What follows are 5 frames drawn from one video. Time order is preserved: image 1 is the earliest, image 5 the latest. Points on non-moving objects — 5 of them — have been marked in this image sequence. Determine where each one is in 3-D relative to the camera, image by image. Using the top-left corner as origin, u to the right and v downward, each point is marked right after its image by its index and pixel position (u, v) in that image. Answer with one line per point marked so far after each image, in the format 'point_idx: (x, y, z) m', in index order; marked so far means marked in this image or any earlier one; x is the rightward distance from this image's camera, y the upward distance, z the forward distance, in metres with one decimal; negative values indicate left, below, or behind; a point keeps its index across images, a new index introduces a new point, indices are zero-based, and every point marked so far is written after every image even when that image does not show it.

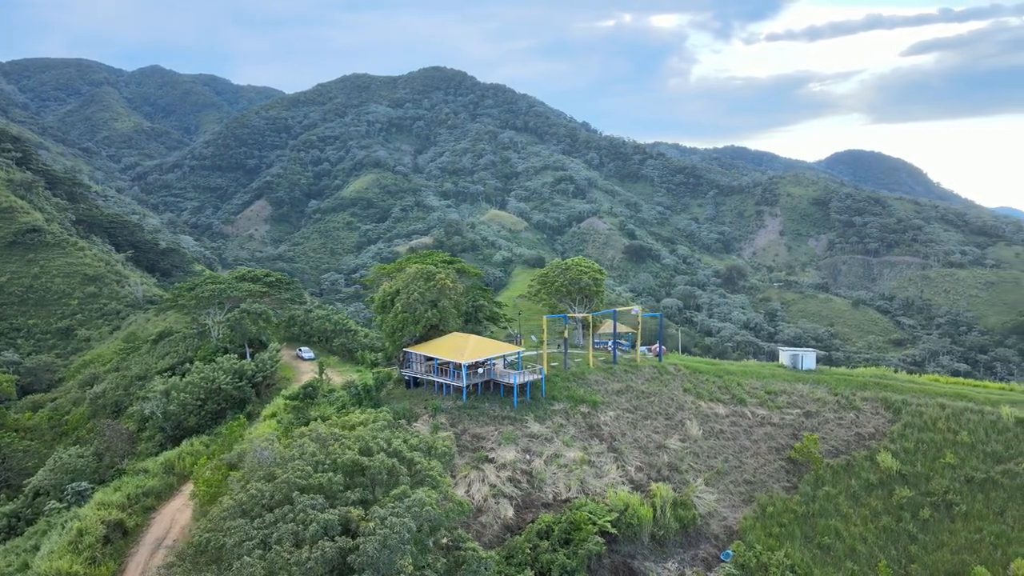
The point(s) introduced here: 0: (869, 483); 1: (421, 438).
0: (+12.1, -6.6, +19.7) m
1: (-1.9, -3.4, +13.1) m
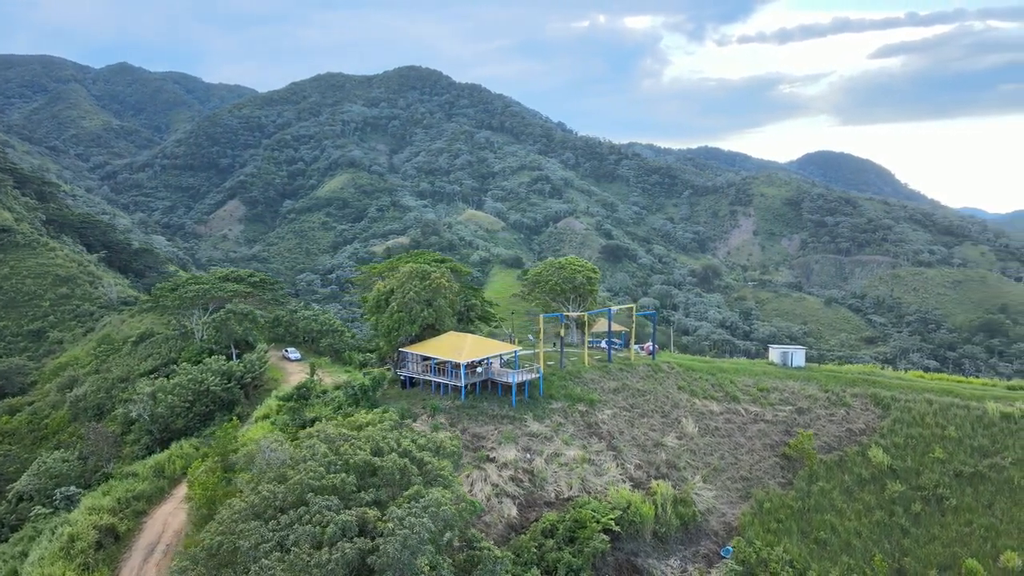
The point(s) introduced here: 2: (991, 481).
0: (+12.0, -6.5, +20.0) m
1: (-1.8, -3.3, +13.0) m
2: (+16.1, -6.5, +19.6) m
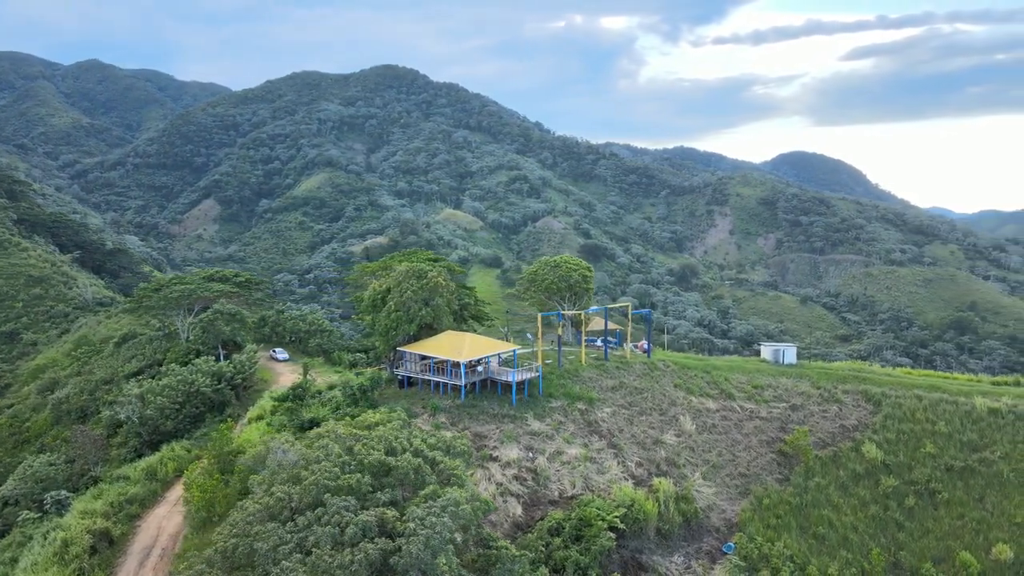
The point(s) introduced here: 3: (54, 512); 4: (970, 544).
0: (+11.9, -6.4, +20.2) m
1: (-1.7, -3.3, +12.9) m
2: (+16.1, -6.4, +20.0) m
3: (-15.2, -7.4, +19.3) m
4: (+14.0, -7.8, +17.8) m
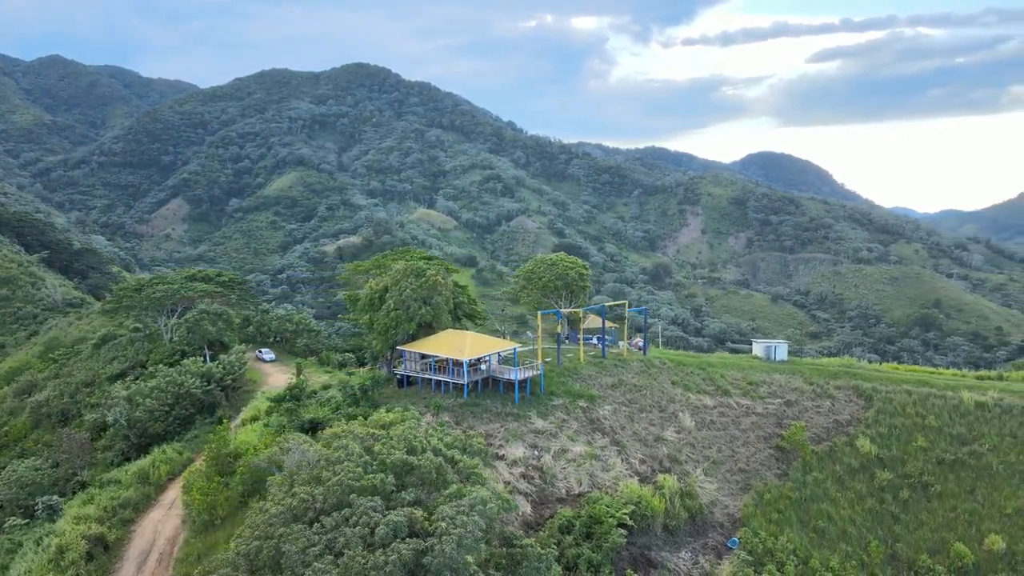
0: (+12.0, -6.3, +20.5) m
1: (-1.4, -3.2, +12.8) m
2: (+16.1, -6.3, +20.4) m
3: (-15.2, -7.4, +18.9) m
4: (+14.1, -7.7, +18.1) m
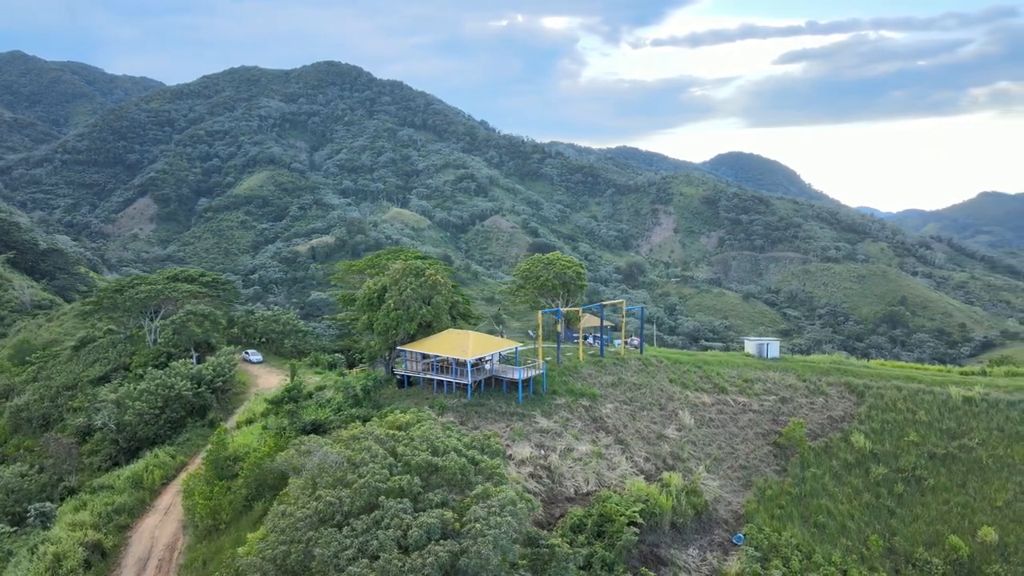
0: (+12.0, -6.3, +20.8) m
1: (-1.2, -3.2, +12.7) m
2: (+16.1, -6.2, +20.8) m
3: (-15.1, -7.5, +18.4) m
4: (+14.2, -7.6, +18.5) m
